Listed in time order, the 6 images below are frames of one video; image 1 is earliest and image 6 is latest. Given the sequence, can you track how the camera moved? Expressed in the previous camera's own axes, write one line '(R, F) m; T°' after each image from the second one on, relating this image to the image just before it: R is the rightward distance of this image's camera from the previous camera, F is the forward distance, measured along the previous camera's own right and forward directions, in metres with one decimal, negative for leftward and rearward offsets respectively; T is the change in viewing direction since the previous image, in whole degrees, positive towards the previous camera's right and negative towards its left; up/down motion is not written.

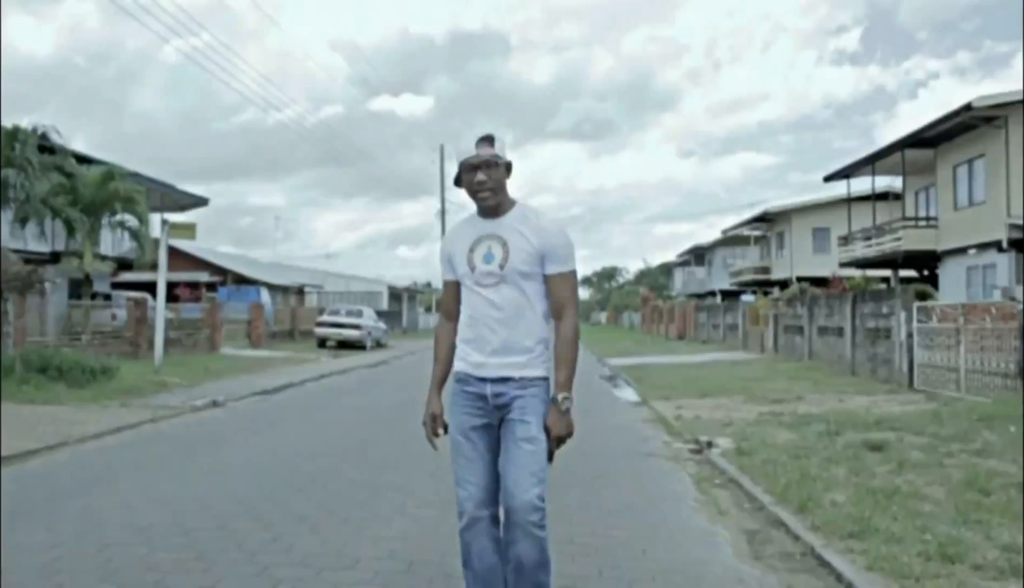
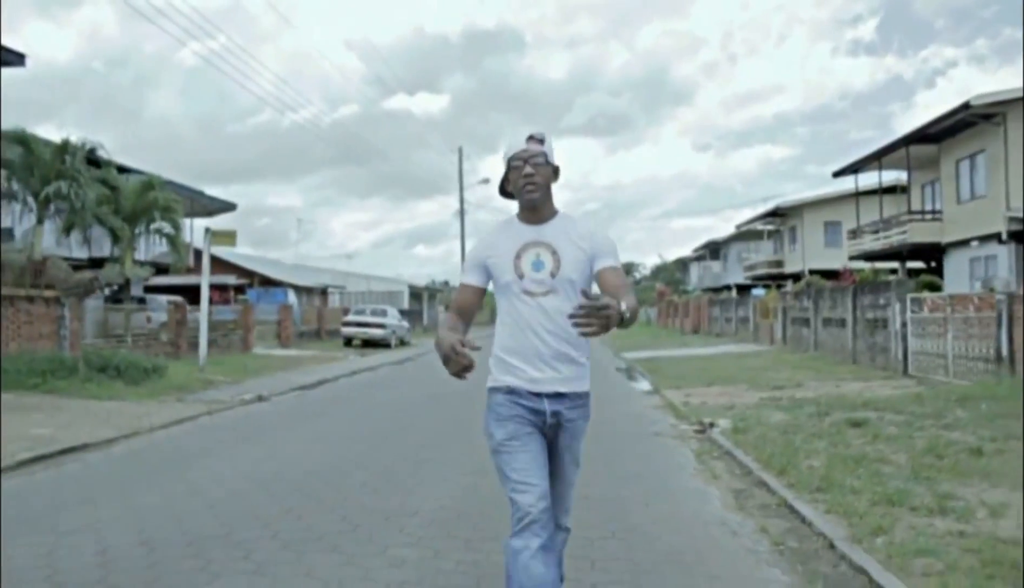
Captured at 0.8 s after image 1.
(0.0, -1.4) m; -1°
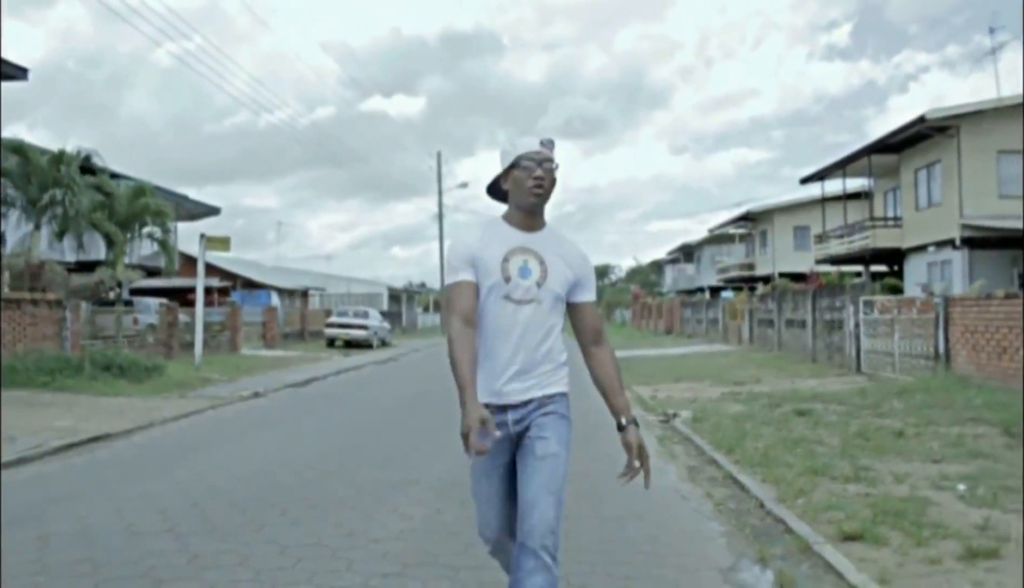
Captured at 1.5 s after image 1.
(-0.1, -1.3) m; +1°
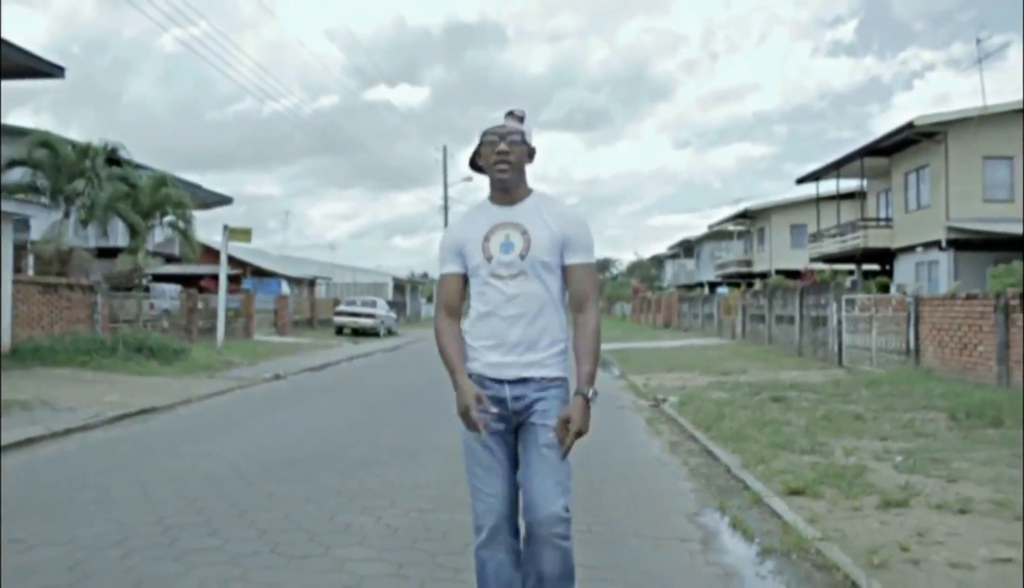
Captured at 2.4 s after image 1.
(-0.1, -1.4) m; 0°
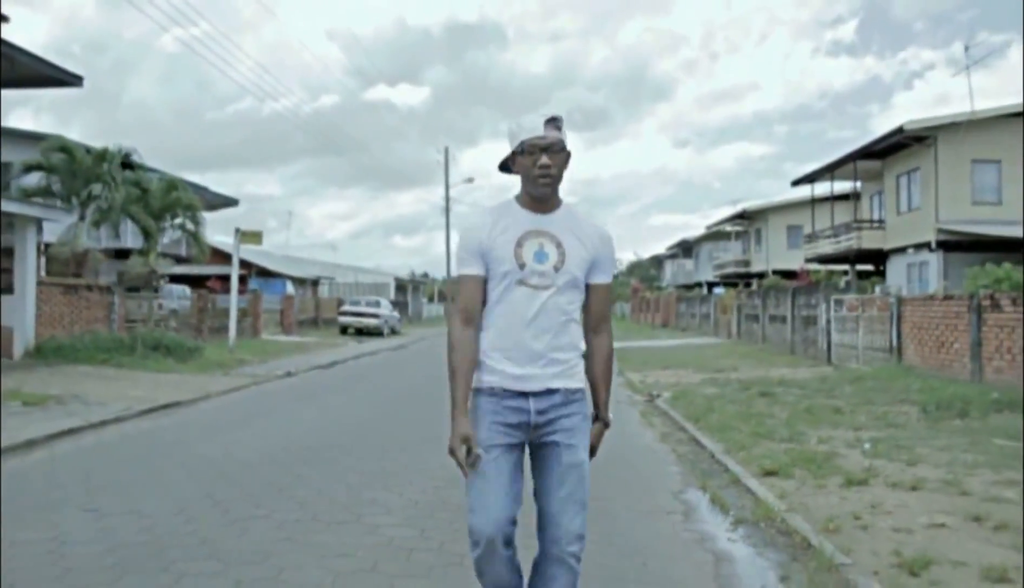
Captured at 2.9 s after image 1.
(0.0, -0.9) m; 0°
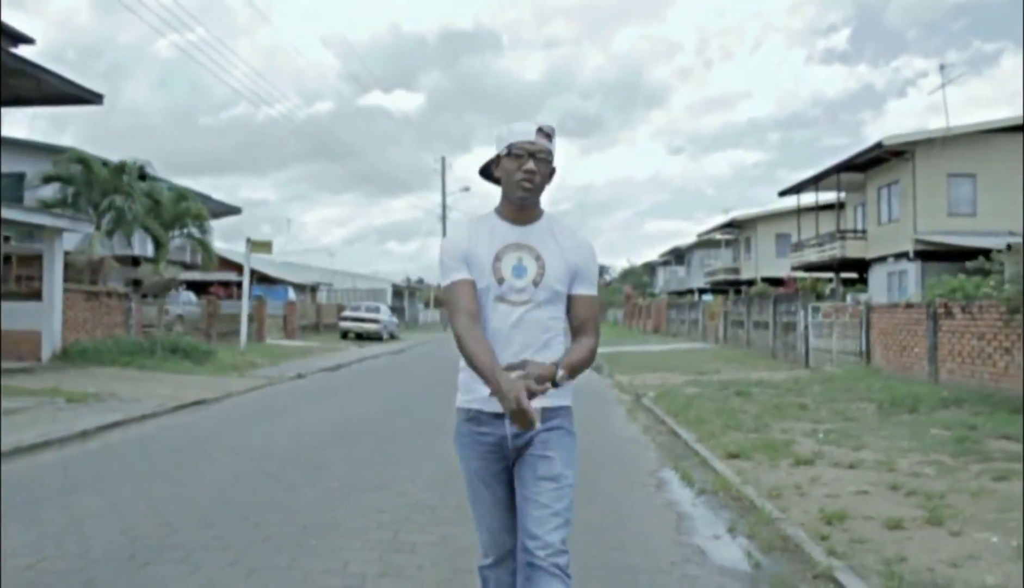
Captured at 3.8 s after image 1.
(-0.1, -1.4) m; 0°
